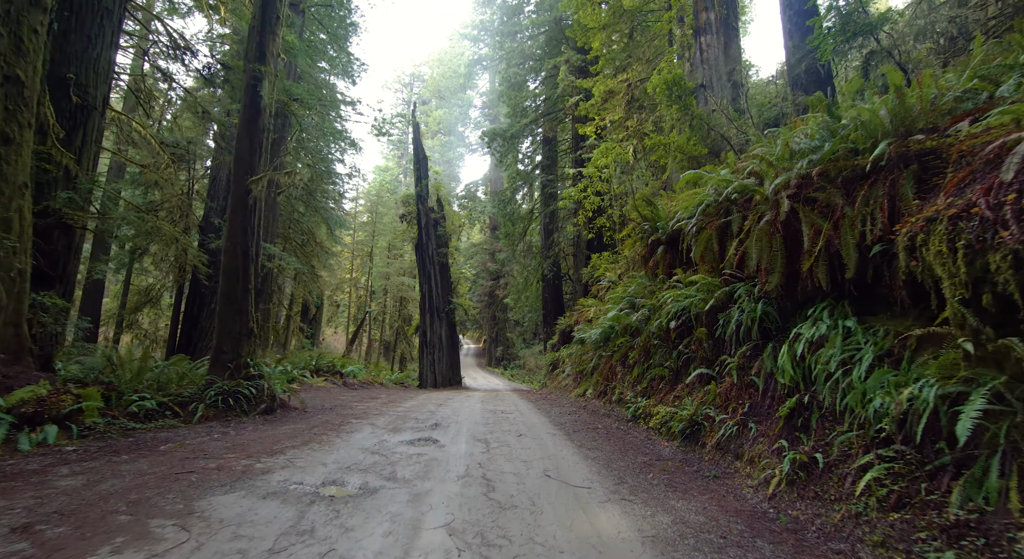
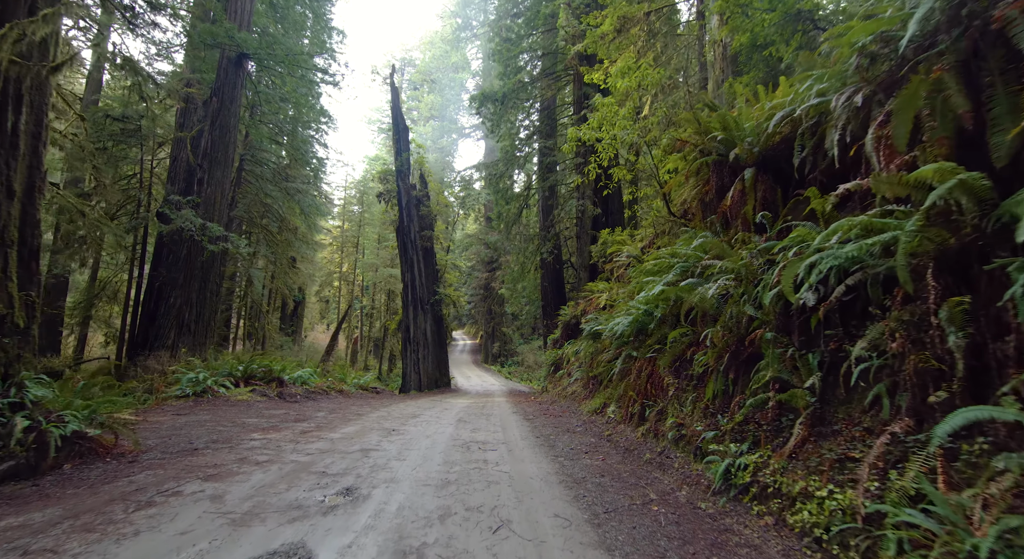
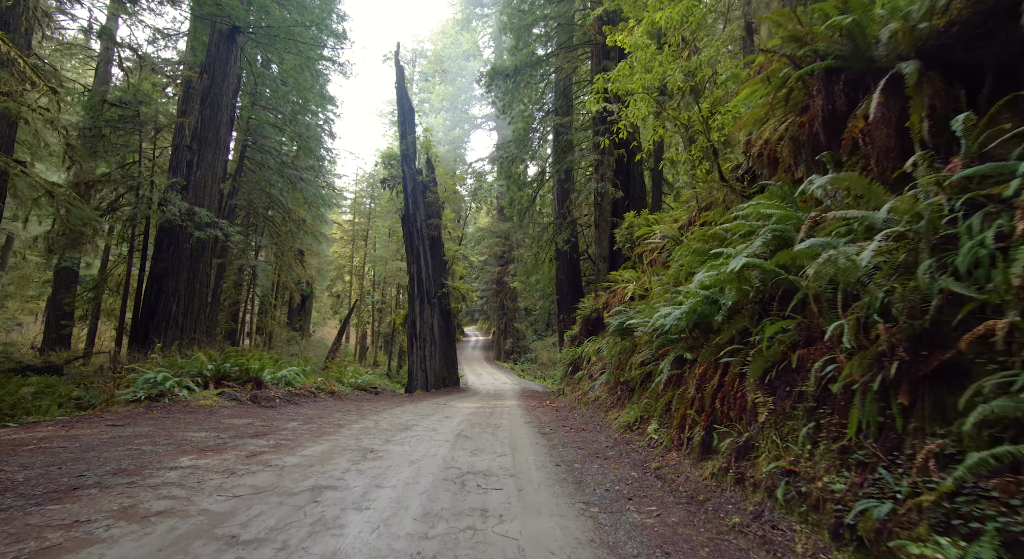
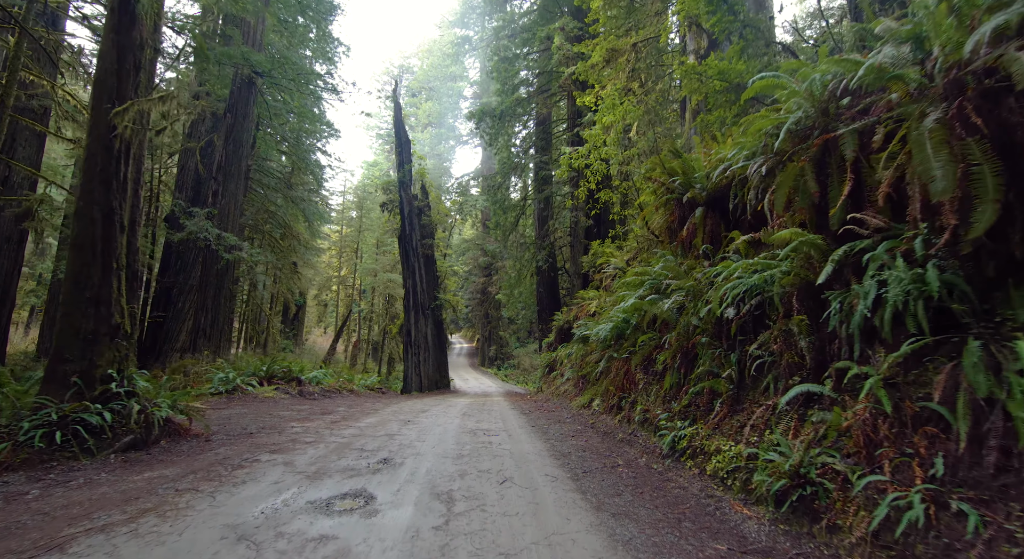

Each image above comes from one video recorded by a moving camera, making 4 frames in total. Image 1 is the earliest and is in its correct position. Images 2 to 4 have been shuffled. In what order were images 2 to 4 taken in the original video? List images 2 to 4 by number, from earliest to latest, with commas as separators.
4, 2, 3
